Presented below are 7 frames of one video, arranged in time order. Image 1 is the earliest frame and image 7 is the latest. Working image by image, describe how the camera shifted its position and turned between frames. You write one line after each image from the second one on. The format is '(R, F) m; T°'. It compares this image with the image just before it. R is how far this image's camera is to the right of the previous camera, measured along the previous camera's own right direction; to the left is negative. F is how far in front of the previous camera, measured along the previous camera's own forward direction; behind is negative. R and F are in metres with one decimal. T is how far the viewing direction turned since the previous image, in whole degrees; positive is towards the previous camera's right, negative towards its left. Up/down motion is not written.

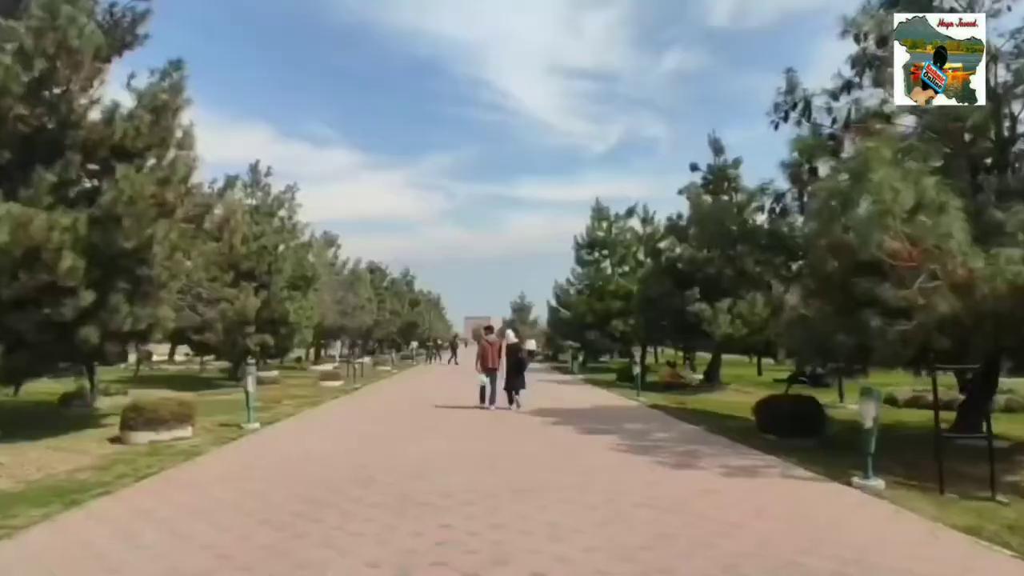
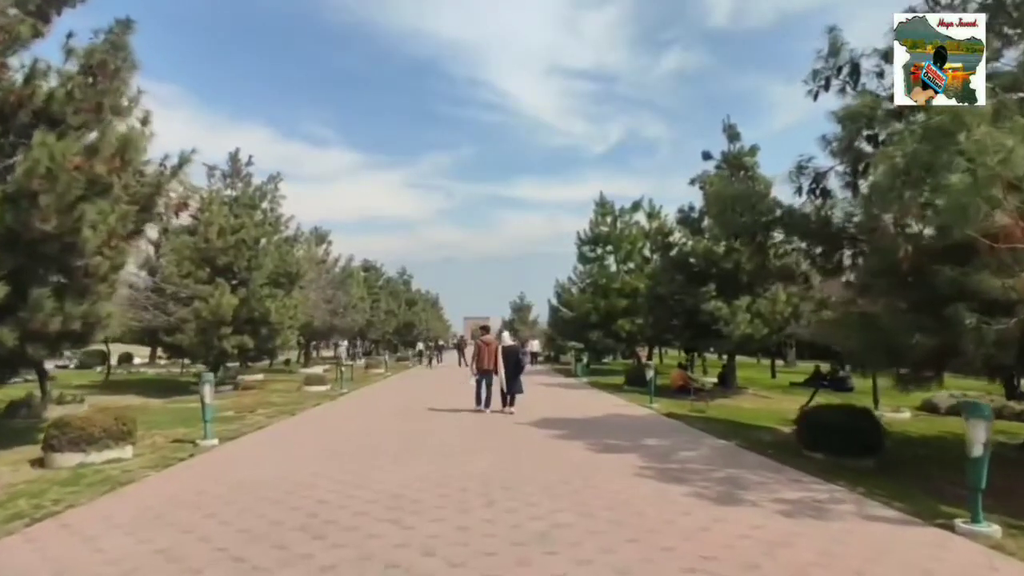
(0.0, +2.3) m; 0°
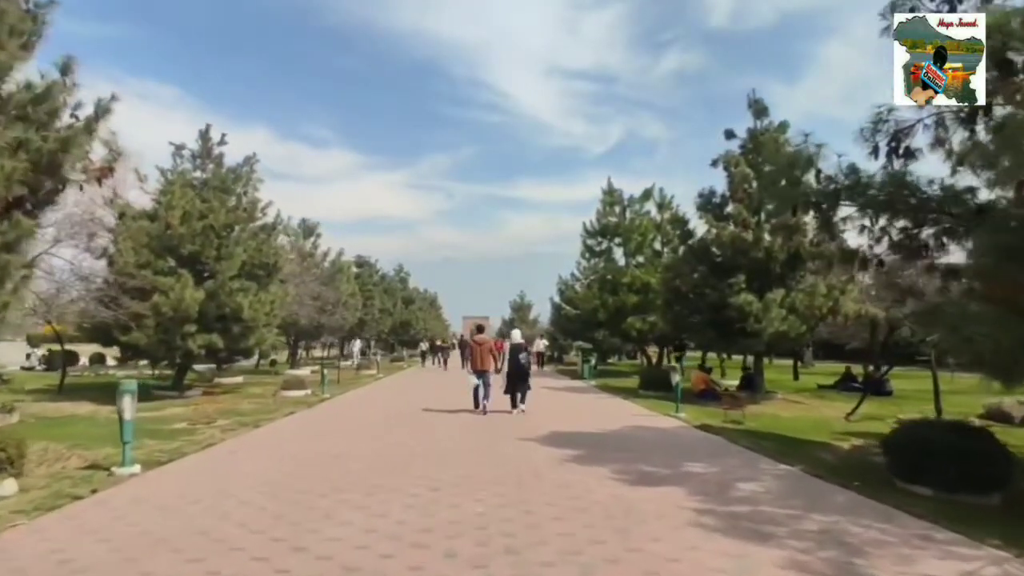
(-0.1, +3.1) m; 0°
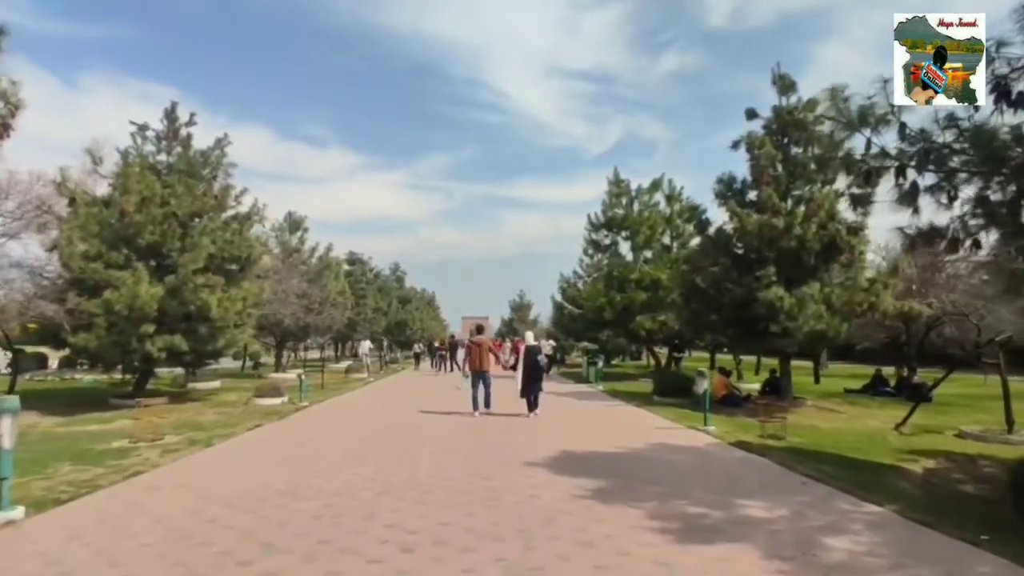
(0.0, +2.7) m; 0°
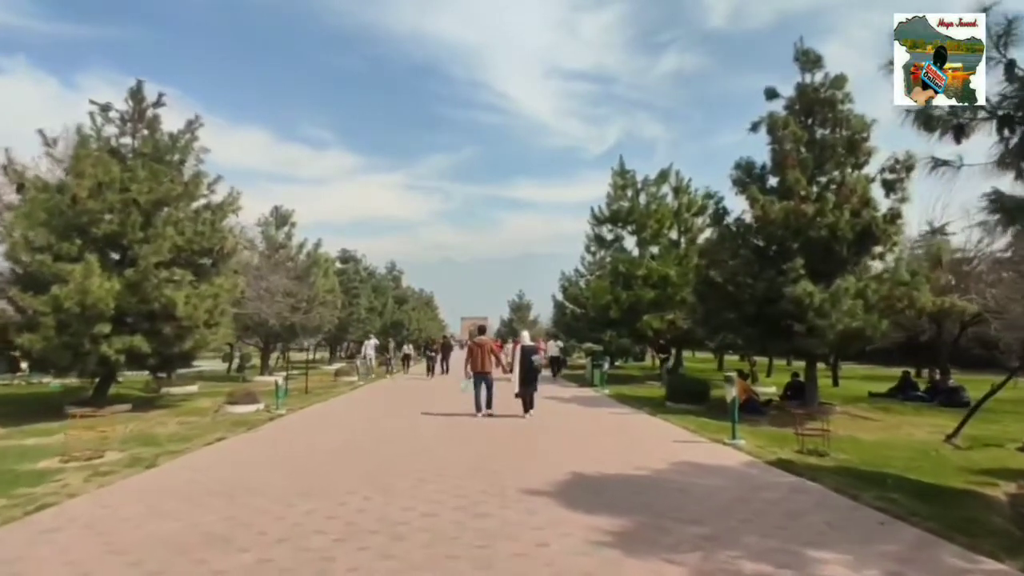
(0.0, +2.2) m; 0°
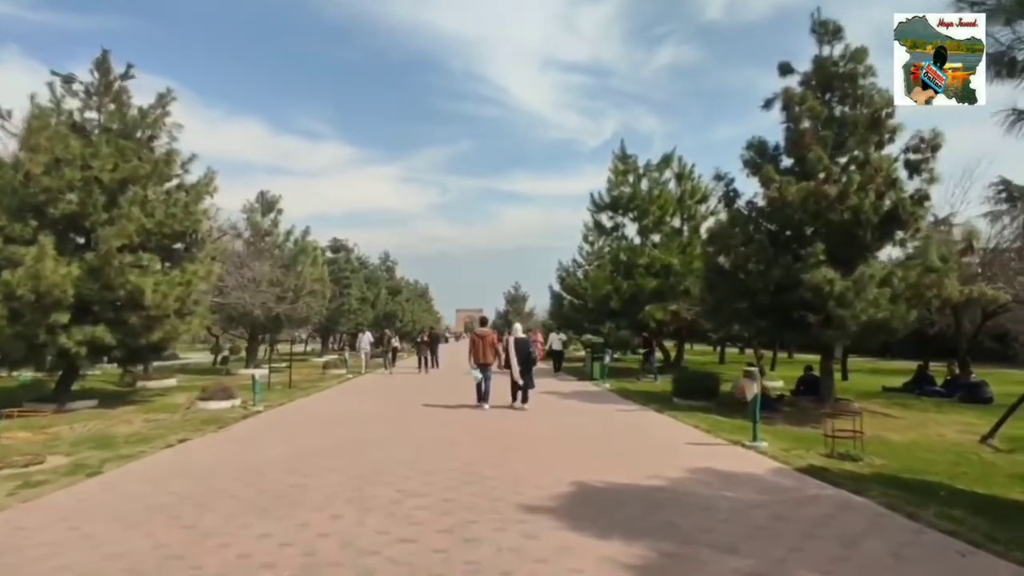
(0.0, +1.5) m; 0°
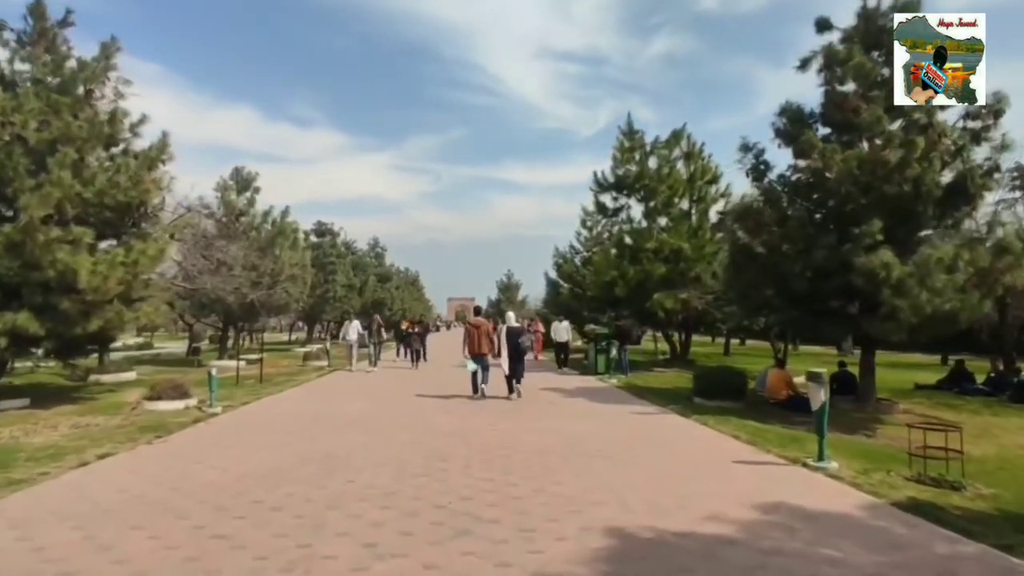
(-0.2, +2.7) m; +1°
